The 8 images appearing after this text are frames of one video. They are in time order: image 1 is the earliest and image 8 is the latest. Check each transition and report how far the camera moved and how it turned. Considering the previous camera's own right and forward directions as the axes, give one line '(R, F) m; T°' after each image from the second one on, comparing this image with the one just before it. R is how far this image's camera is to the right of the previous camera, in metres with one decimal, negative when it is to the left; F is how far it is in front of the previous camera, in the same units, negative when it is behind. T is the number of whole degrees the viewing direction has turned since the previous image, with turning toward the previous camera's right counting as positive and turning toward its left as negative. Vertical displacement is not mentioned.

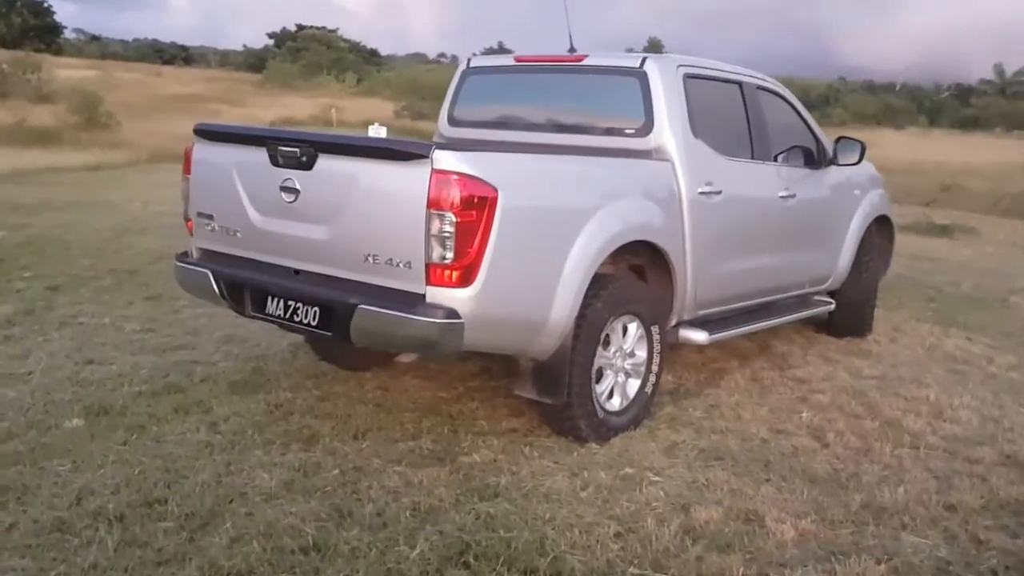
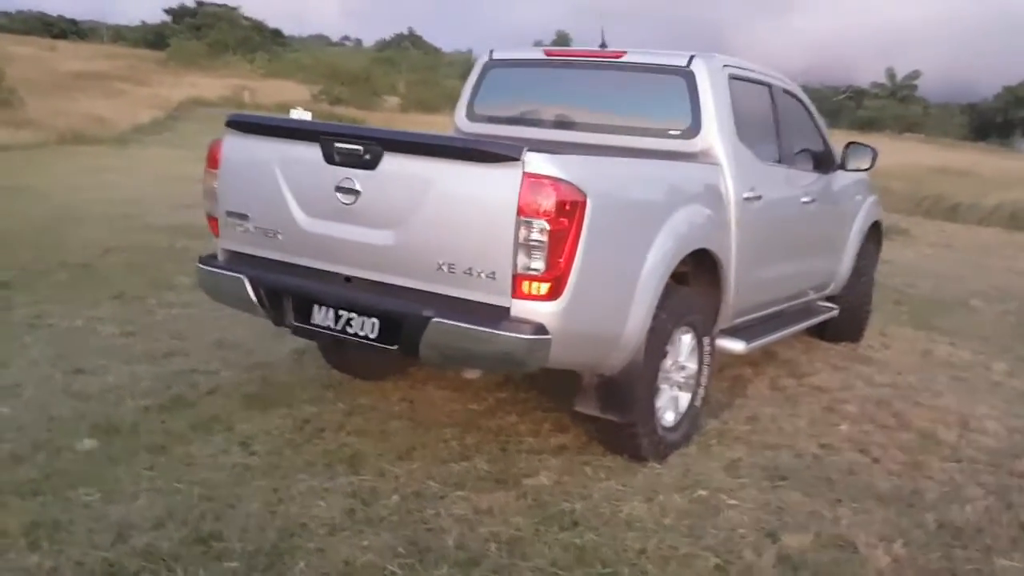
(-0.7, +0.3) m; +6°
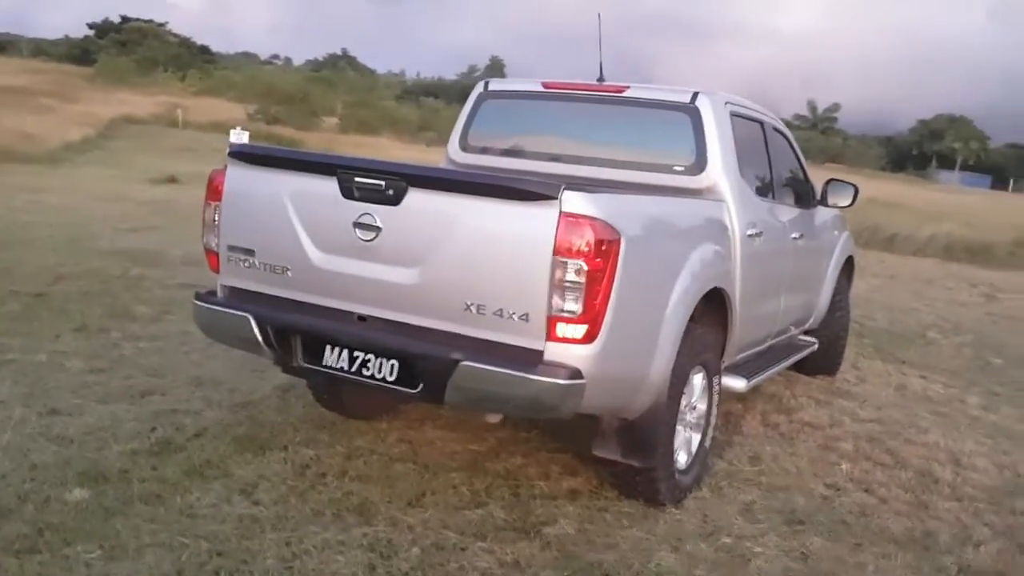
(-0.4, +0.1) m; +4°
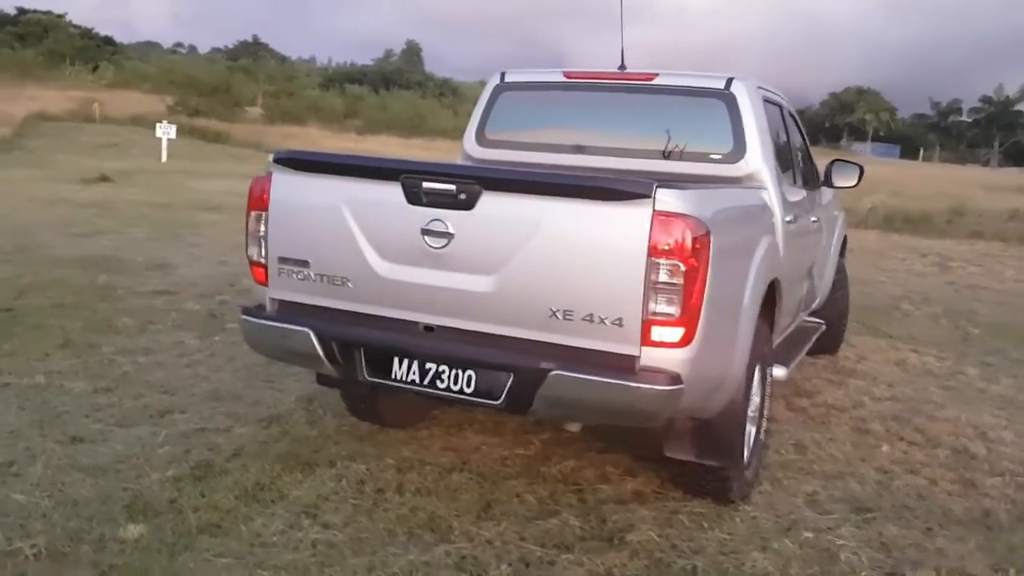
(-0.5, +0.2) m; +4°
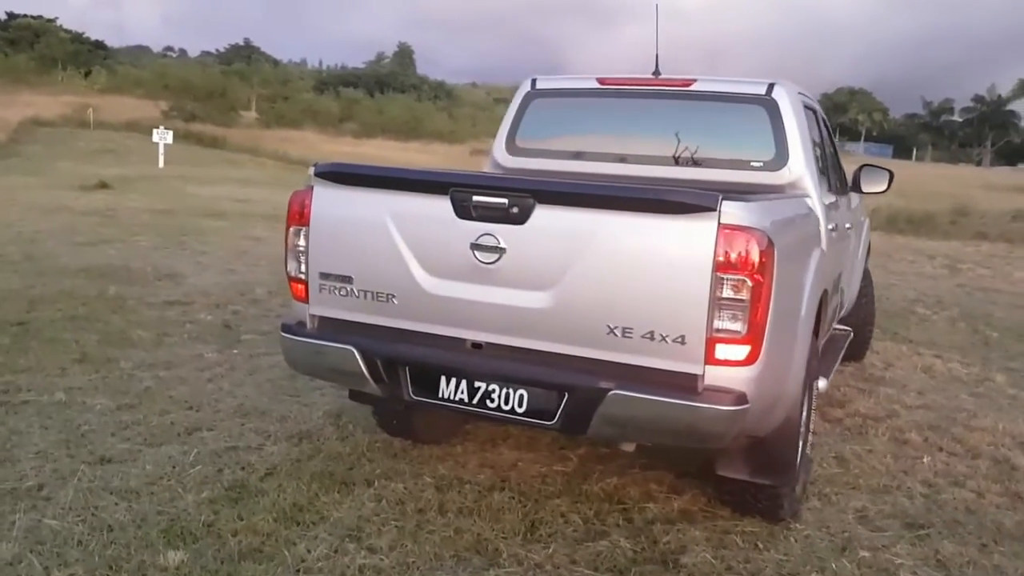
(-0.2, +0.1) m; 0°
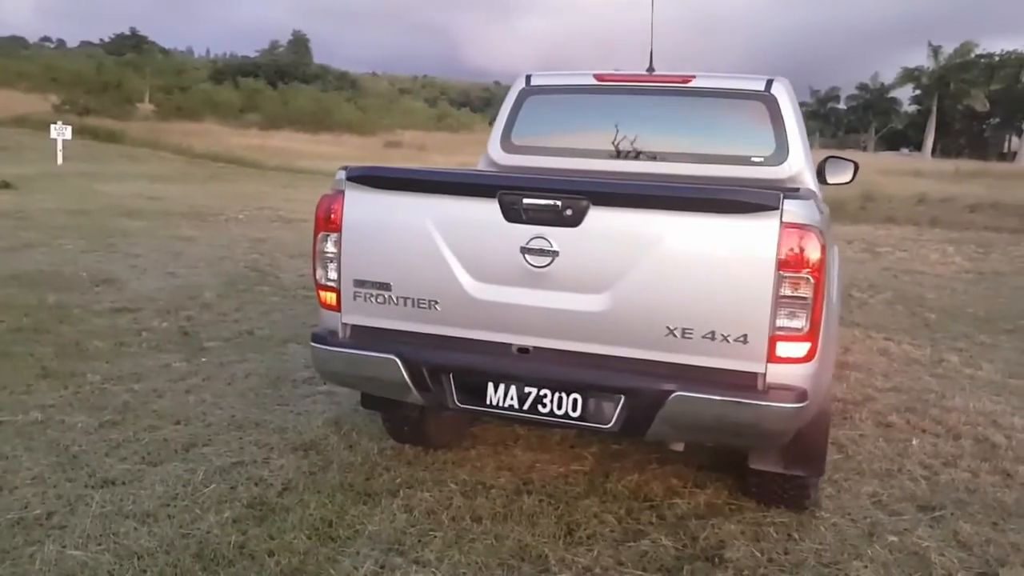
(-0.5, +0.1) m; +6°
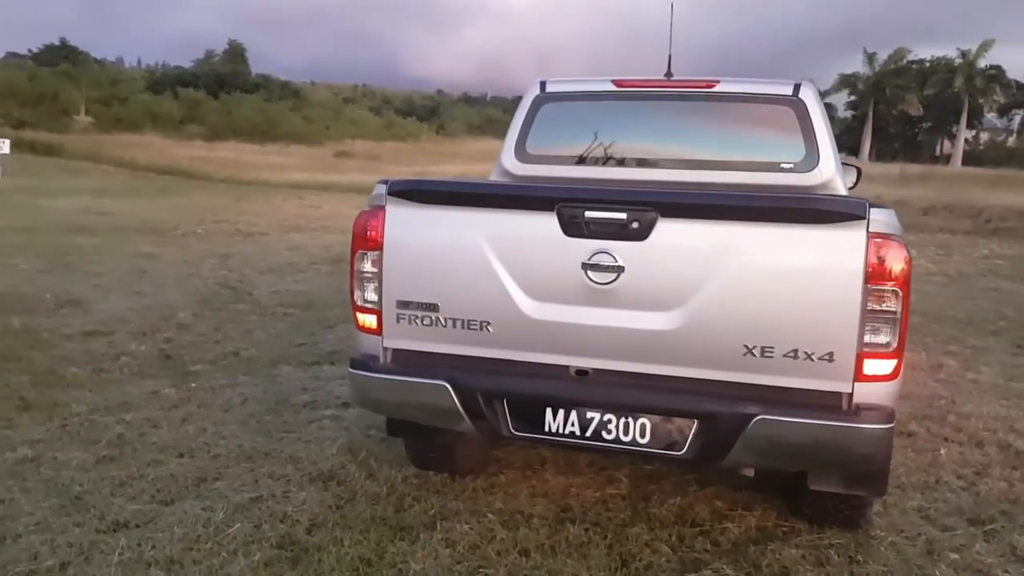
(-0.4, +0.2) m; +3°
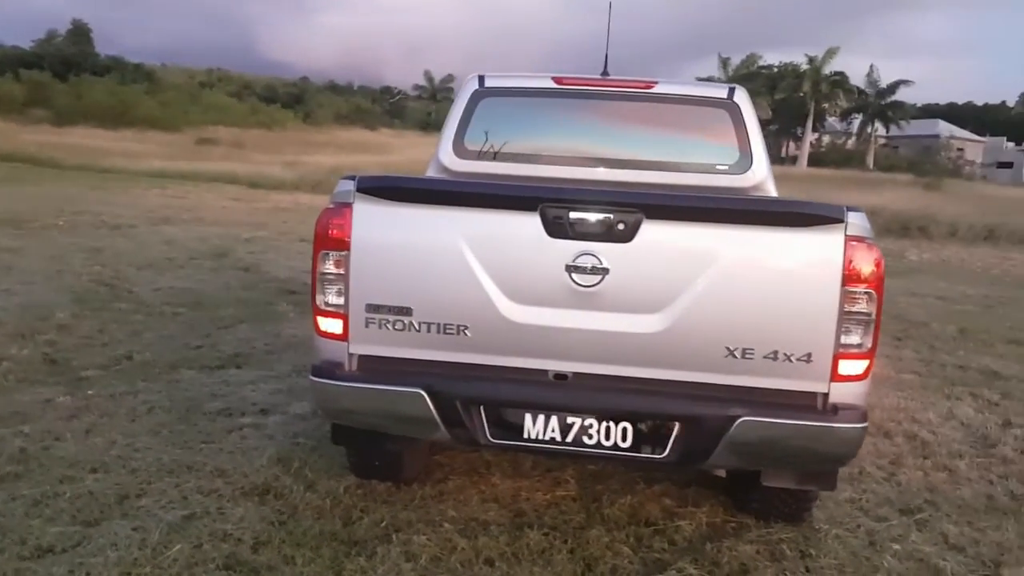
(-0.4, +0.1) m; +8°
